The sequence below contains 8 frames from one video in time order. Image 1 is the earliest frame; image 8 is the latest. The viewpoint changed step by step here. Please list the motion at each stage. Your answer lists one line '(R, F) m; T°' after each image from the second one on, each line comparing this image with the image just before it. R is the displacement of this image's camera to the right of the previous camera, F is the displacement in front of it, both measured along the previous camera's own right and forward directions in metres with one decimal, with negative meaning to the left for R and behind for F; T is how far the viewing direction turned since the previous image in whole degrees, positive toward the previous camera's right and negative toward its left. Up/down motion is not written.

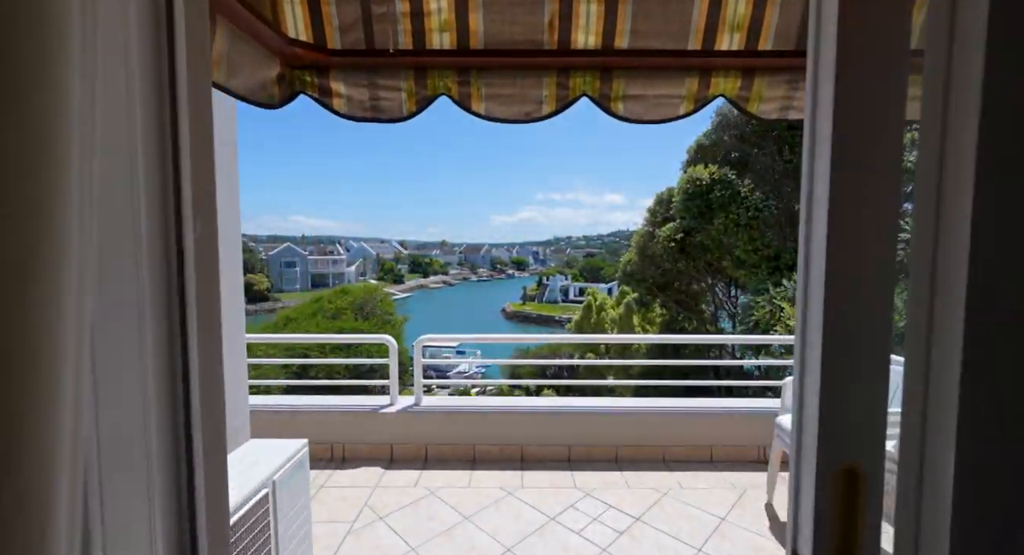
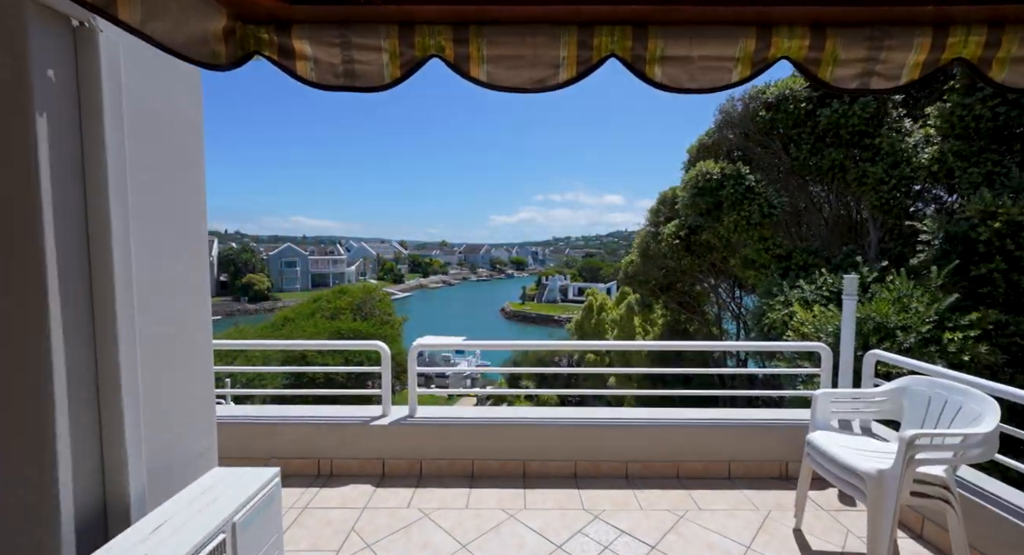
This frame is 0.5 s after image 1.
(0.0, +0.2) m; 0°
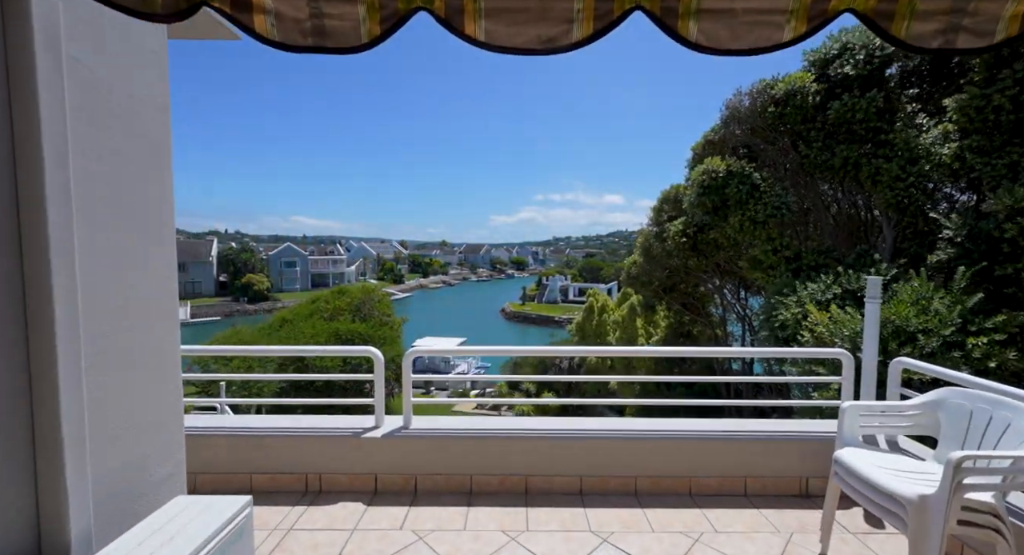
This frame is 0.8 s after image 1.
(0.0, +0.2) m; 0°
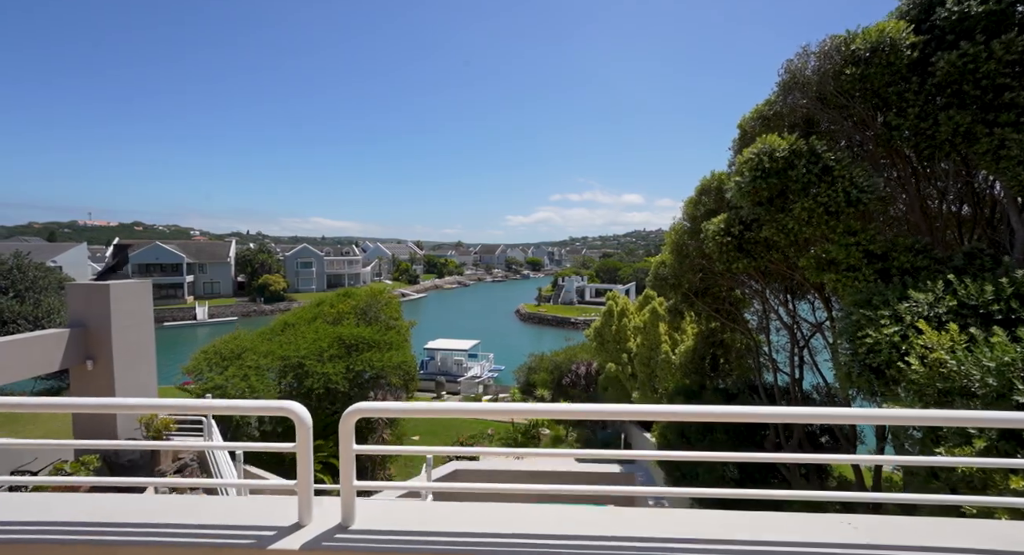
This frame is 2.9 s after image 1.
(+0.1, +1.1) m; -2°
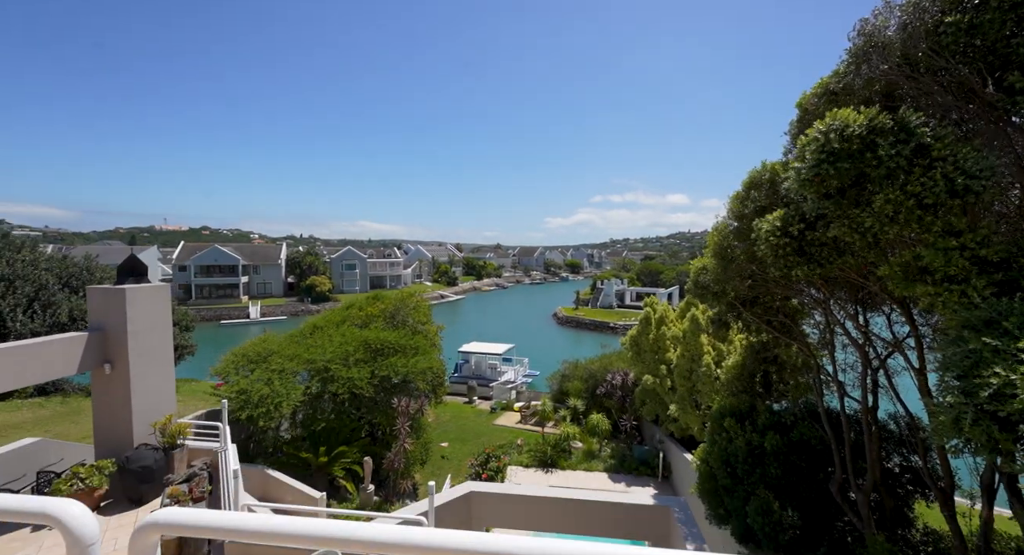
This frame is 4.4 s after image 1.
(+0.3, +0.9) m; -5°
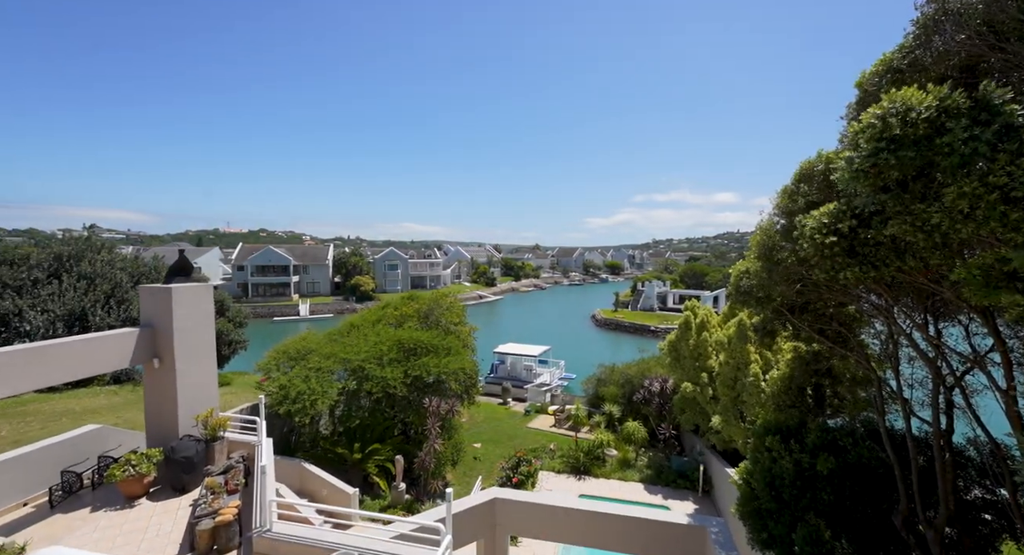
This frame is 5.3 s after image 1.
(+0.2, +0.4) m; -4°
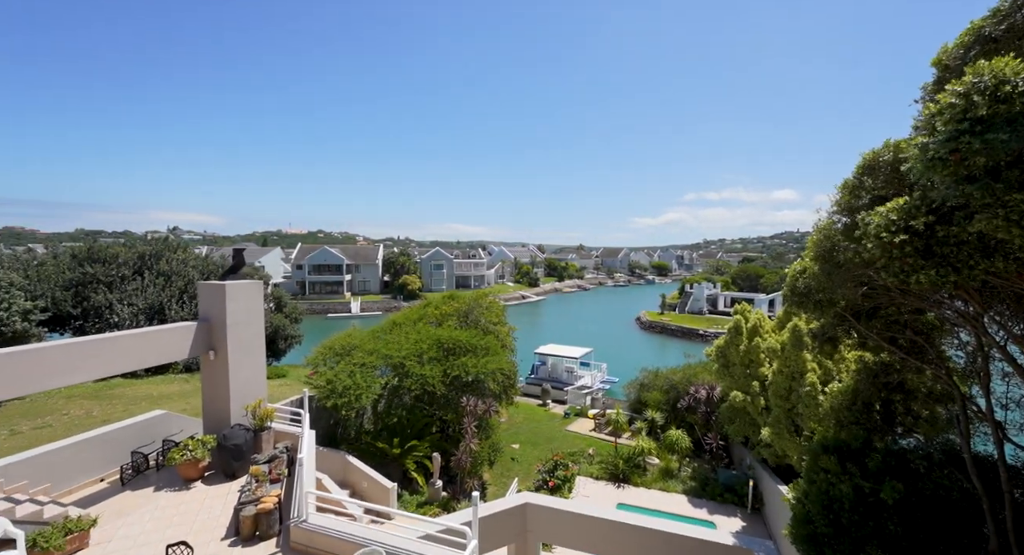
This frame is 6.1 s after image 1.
(+0.1, +0.3) m; -5°
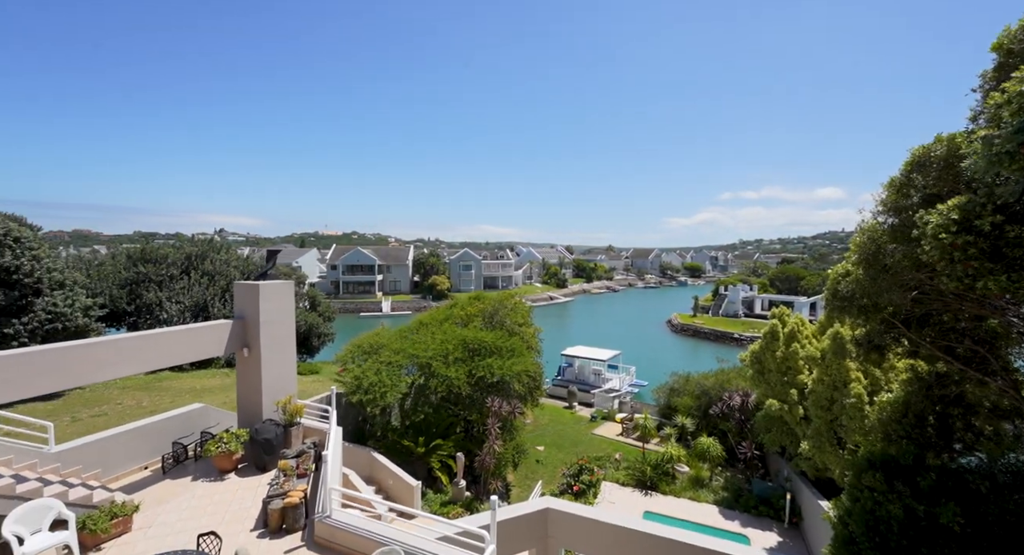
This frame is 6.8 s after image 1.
(0.0, +0.2) m; -3°
